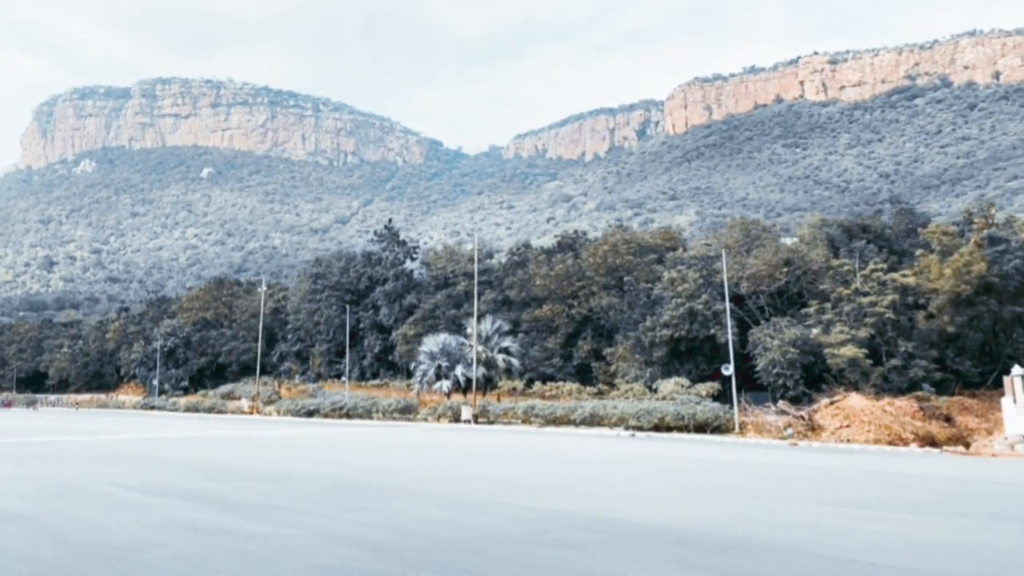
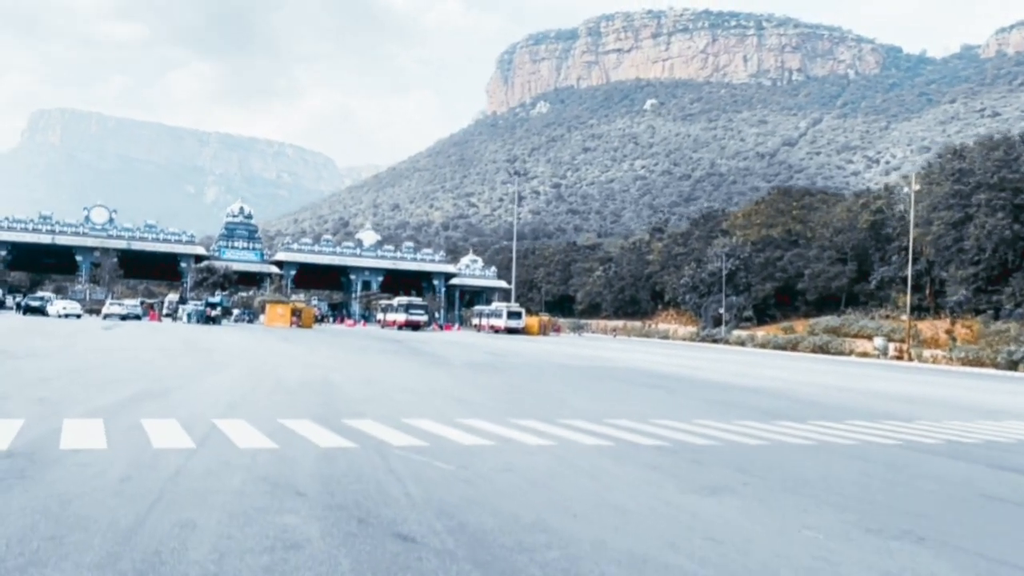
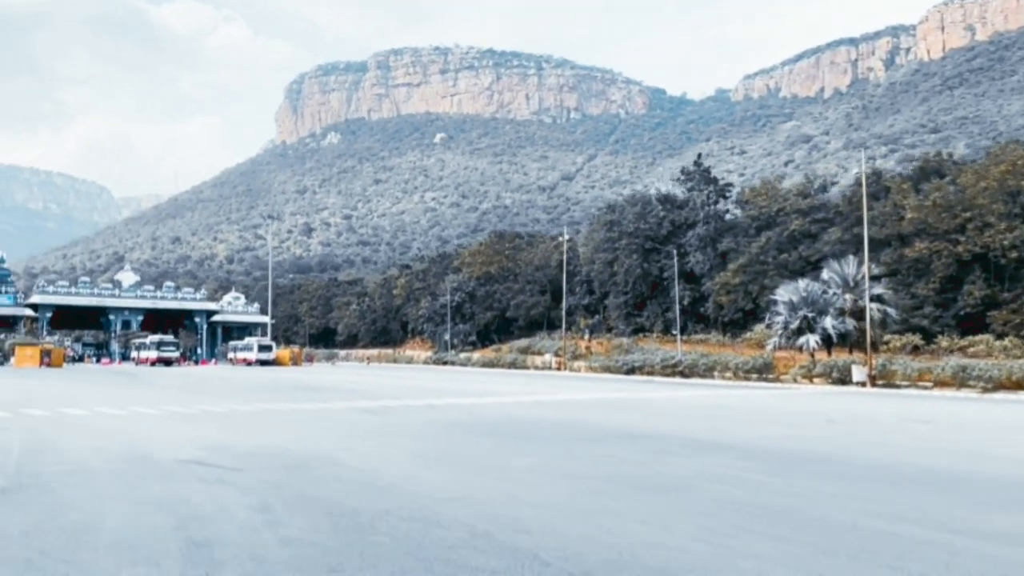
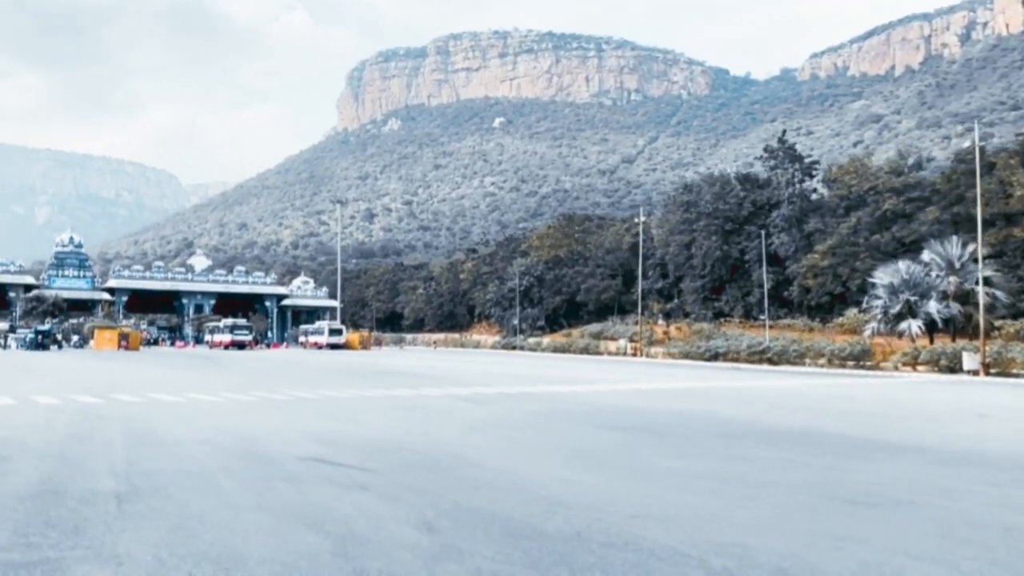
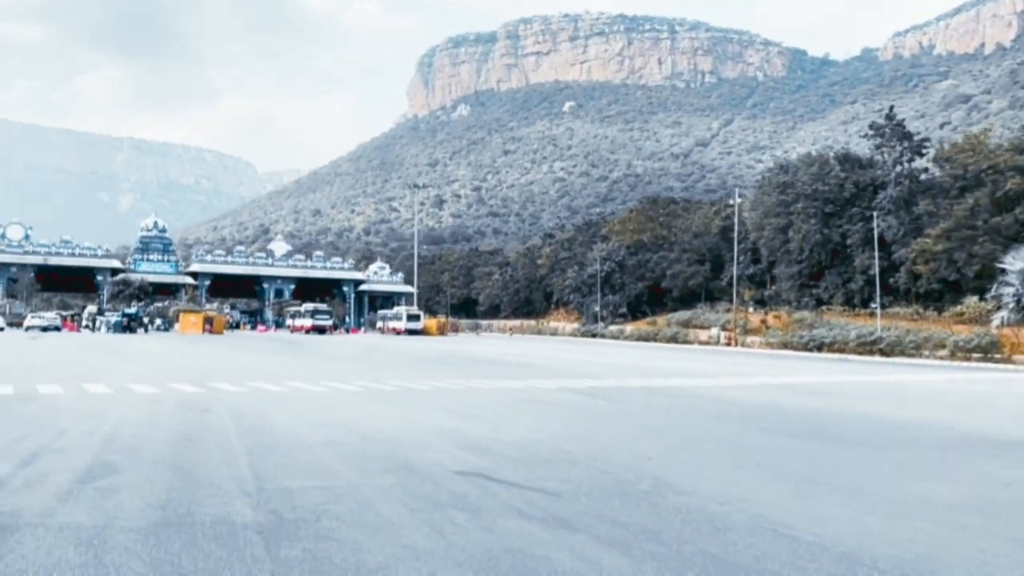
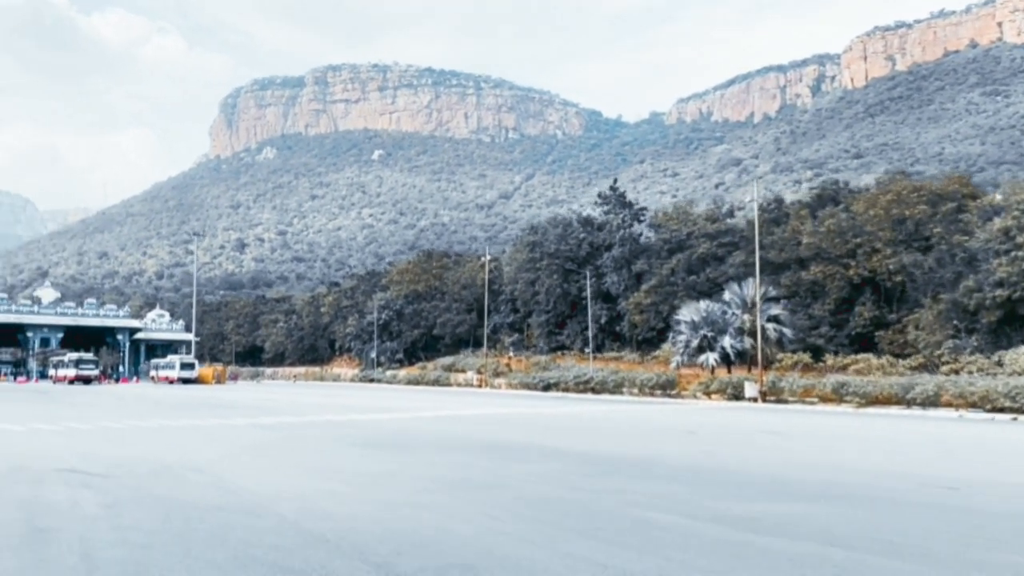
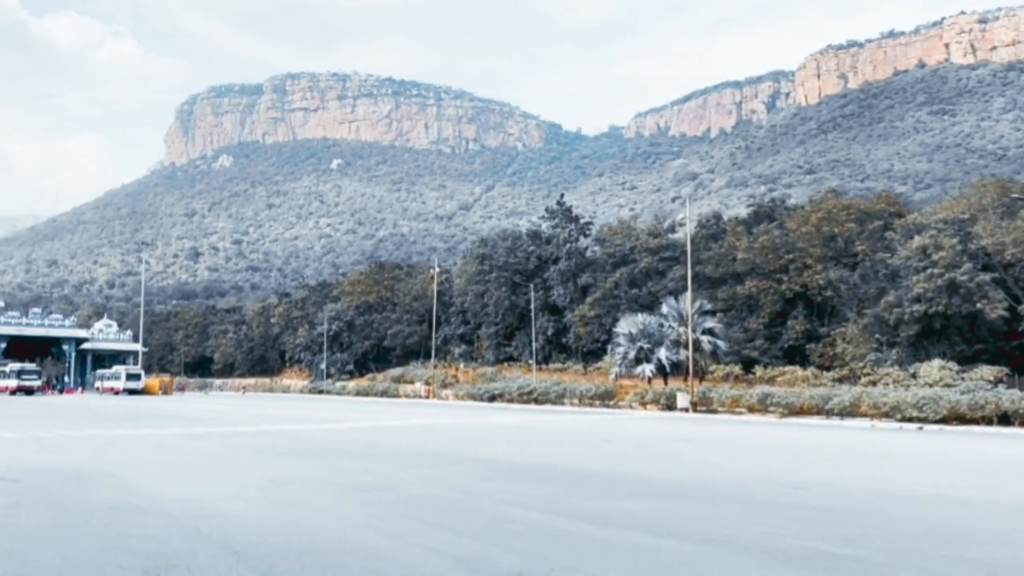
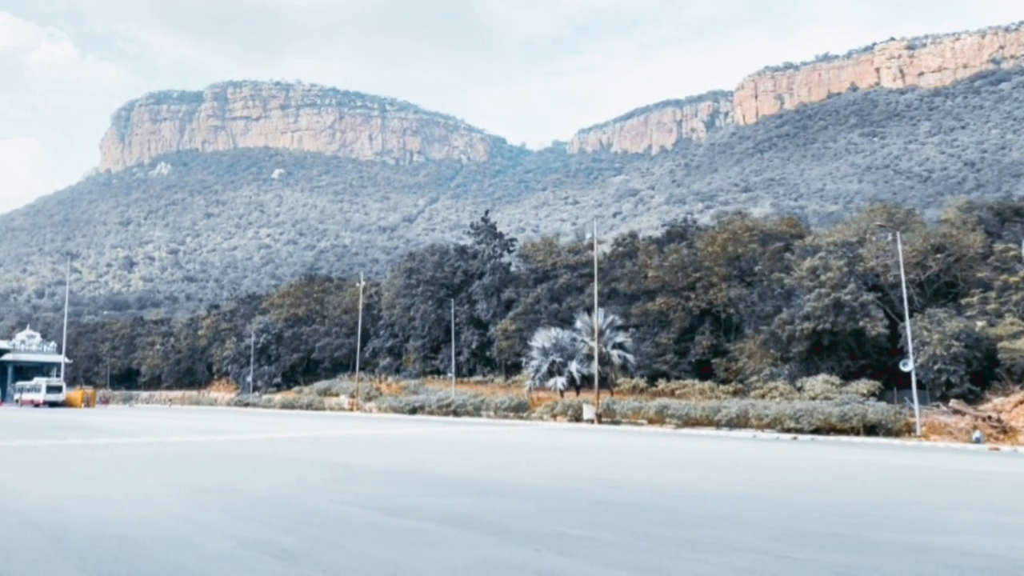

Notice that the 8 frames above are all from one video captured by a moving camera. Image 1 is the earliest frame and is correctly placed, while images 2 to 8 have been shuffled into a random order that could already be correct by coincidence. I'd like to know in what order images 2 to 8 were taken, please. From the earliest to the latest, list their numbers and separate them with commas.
8, 7, 6, 3, 4, 5, 2
